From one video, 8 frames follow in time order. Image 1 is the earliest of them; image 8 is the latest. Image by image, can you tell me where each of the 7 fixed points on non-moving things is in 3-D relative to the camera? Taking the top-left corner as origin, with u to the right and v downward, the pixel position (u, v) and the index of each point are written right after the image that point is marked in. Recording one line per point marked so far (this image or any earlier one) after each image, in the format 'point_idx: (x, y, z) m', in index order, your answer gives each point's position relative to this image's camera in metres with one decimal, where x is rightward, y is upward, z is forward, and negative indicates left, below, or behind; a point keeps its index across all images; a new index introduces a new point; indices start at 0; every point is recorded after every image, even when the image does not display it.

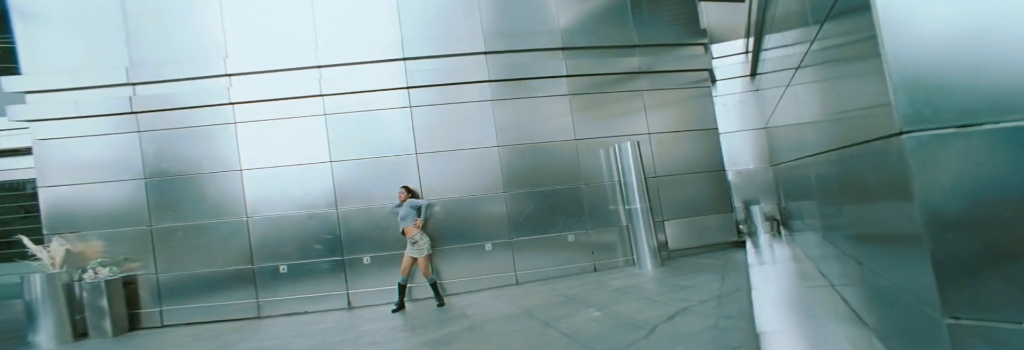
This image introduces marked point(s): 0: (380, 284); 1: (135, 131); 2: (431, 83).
0: (-2.1, -1.8, +7.0) m
1: (-6.1, +0.5, +6.8) m
2: (-1.5, +1.5, +7.4) m
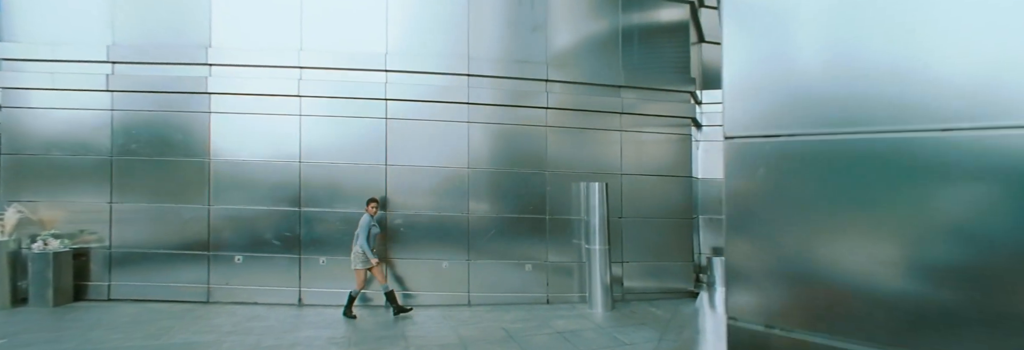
0: (-2.9, -1.8, +7.1) m
1: (-6.5, +1.0, +6.8) m
2: (-1.8, +1.3, +7.4) m
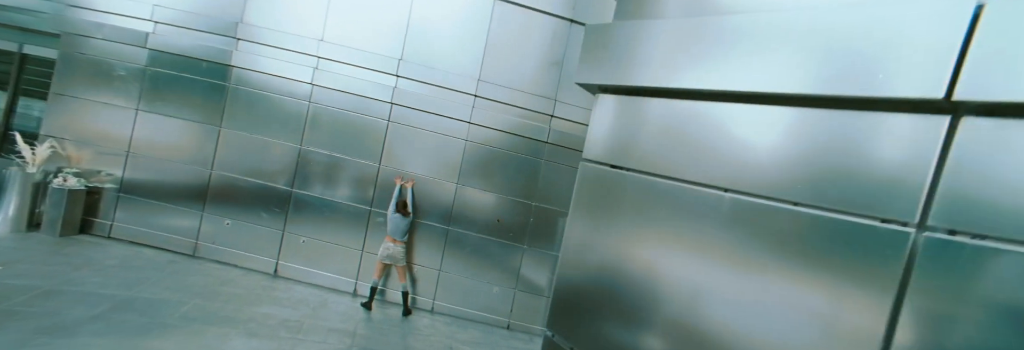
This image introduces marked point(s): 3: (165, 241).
0: (-3.5, -1.6, +7.5) m
1: (-6.4, +1.9, +7.5) m
2: (-1.8, +1.2, +7.6) m
3: (-6.0, -1.1, +7.4) m
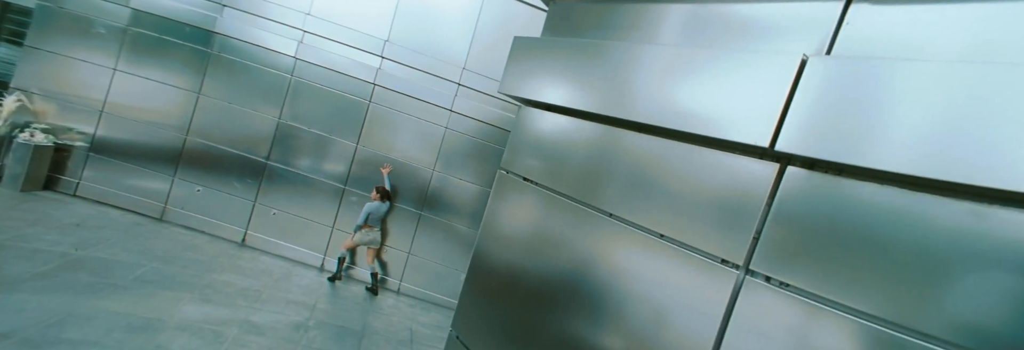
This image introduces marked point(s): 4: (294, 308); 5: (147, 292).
0: (-4.1, -1.1, +7.6) m
1: (-6.7, +2.6, +7.4) m
2: (-2.1, +1.6, +7.6) m
3: (-6.5, -0.4, +7.4) m
4: (-3.0, -1.8, +5.9) m
5: (-3.9, -1.3, +4.6) m
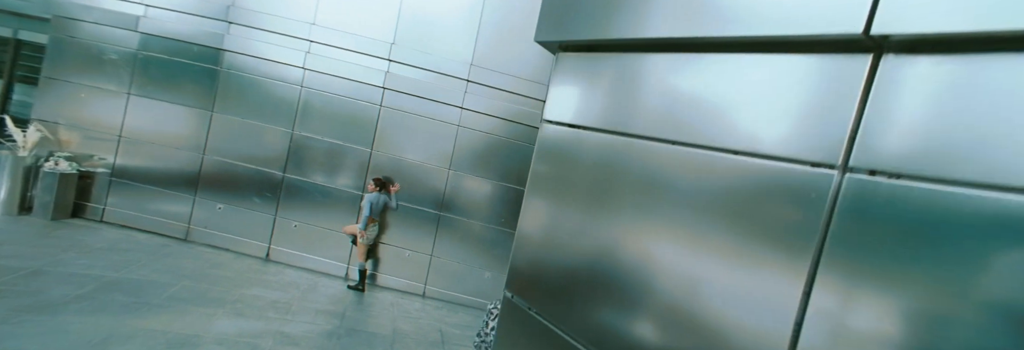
0: (-3.7, -1.3, +7.6) m
1: (-6.6, +2.2, +7.5) m
2: (-1.9, +1.5, +7.6) m
3: (-6.1, -0.9, +7.5) m
4: (-2.6, -2.0, +5.9) m
5: (-3.6, -1.4, +4.7) m
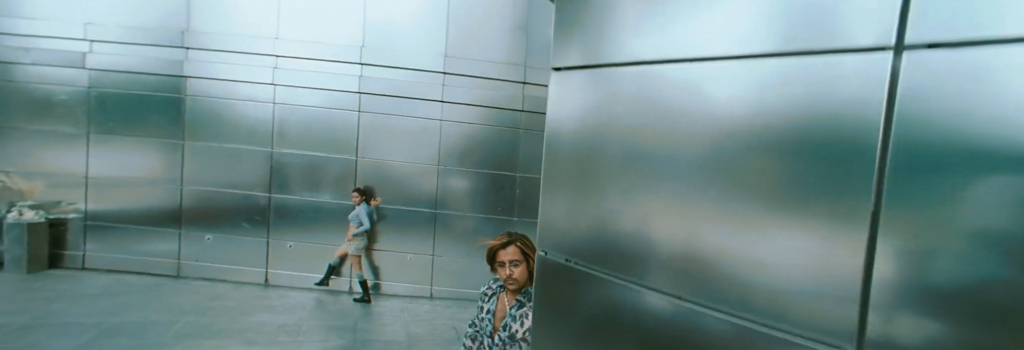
0: (-3.6, -1.6, +7.3) m
1: (-7.0, +1.5, +7.1) m
2: (-2.3, +1.4, +7.4) m
3: (-6.1, -1.5, +7.1) m
4: (-2.3, -2.1, +5.8) m
5: (-3.3, -1.7, +4.4) m
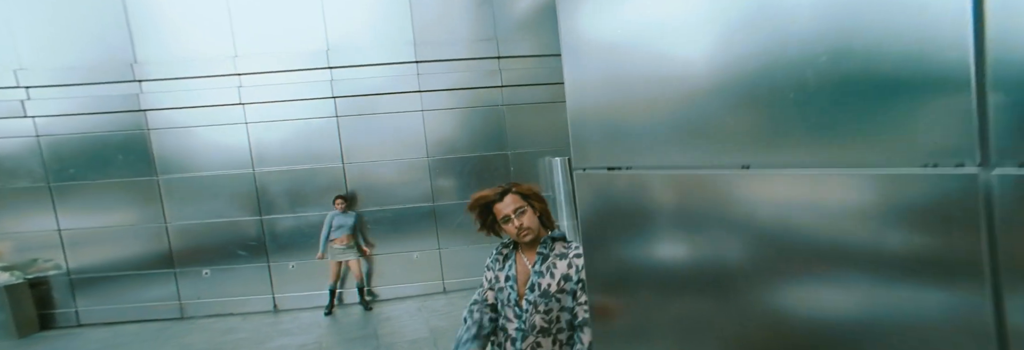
0: (-3.4, -1.9, +7.1) m
1: (-7.2, +0.6, +6.6) m
2: (-2.6, +1.3, +7.1) m
3: (-5.8, -2.2, +6.8) m
4: (-2.0, -2.2, +5.6) m
5: (-2.9, -2.1, +4.3) m
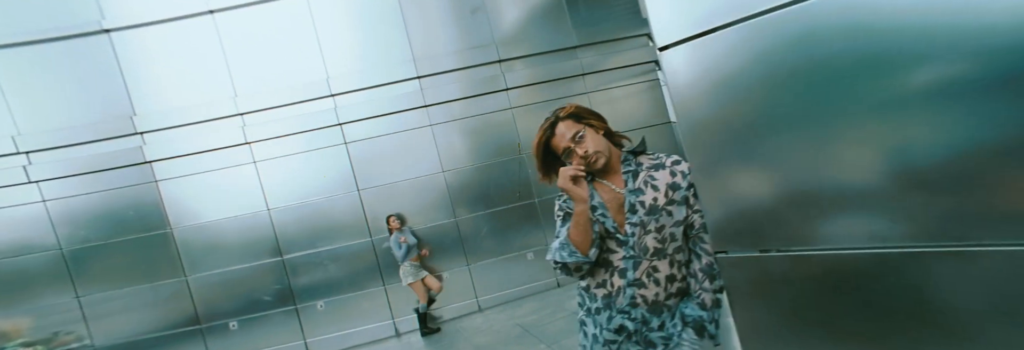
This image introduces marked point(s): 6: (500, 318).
0: (-2.8, -2.4, +6.8) m
1: (-6.9, -0.5, +6.5) m
2: (-2.4, +0.9, +7.0) m
3: (-5.1, -3.1, +6.5) m
4: (-1.3, -2.4, +5.3) m
5: (-2.3, -2.3, +3.9) m
6: (-0.2, -2.2, +6.6) m
